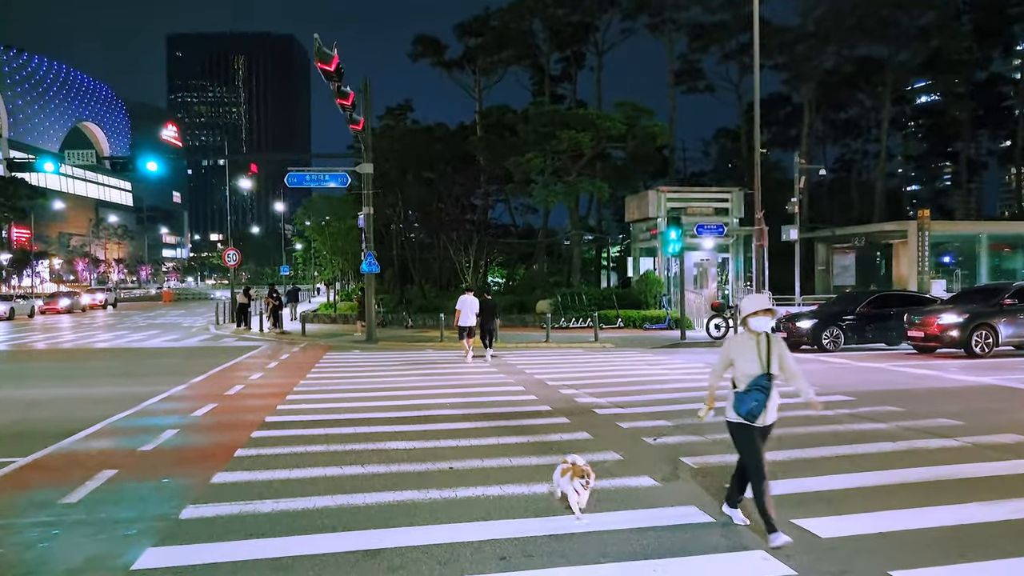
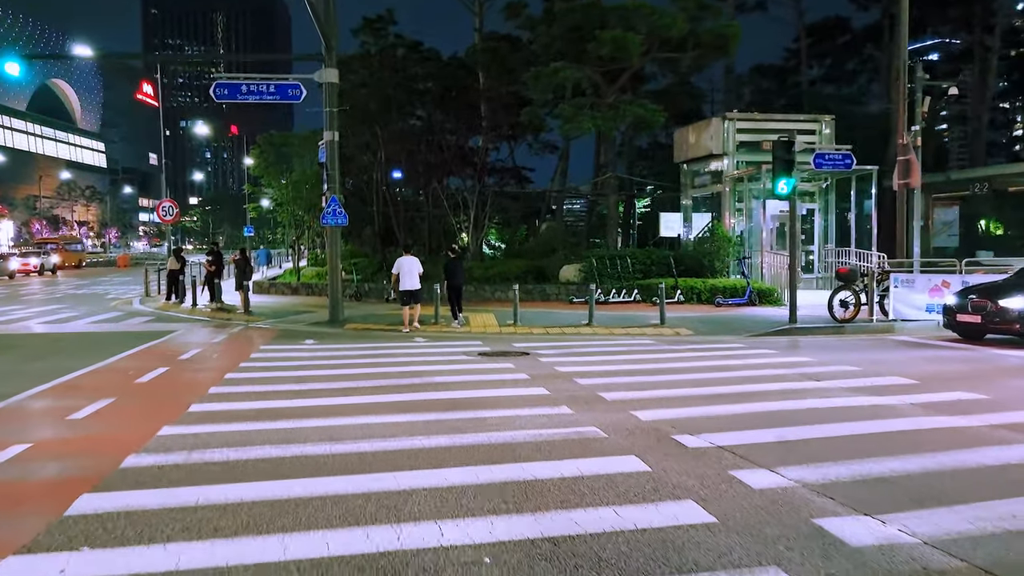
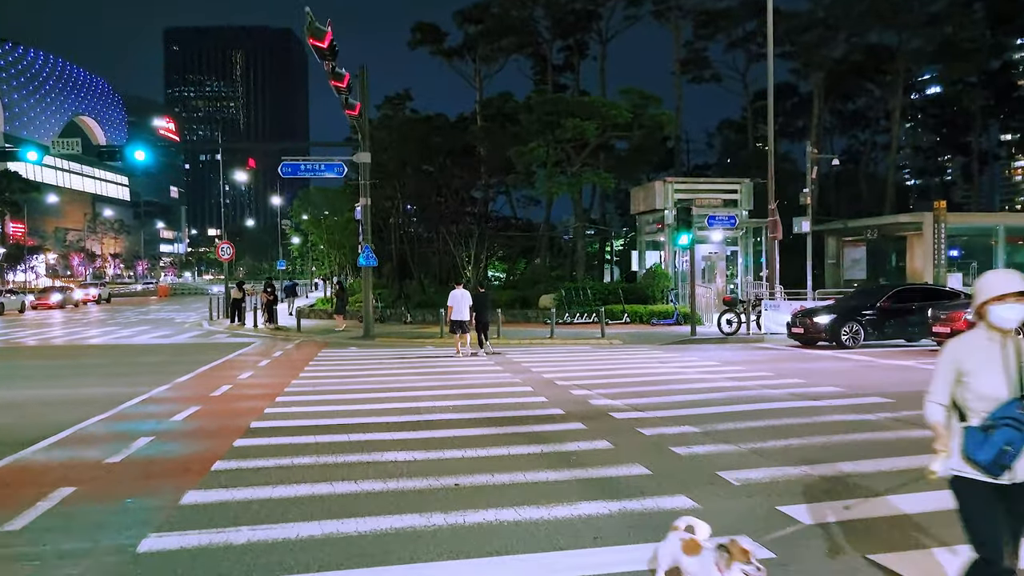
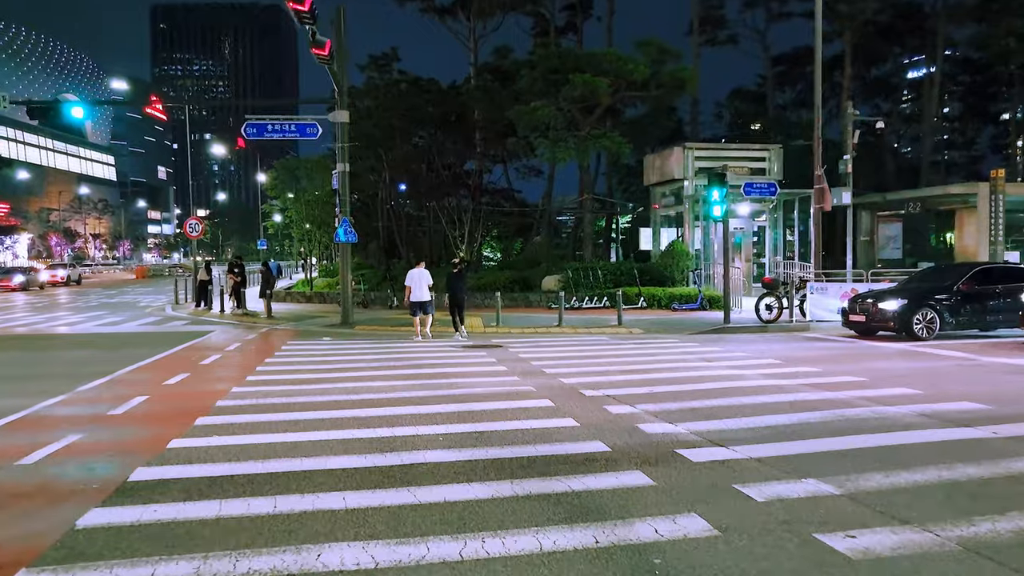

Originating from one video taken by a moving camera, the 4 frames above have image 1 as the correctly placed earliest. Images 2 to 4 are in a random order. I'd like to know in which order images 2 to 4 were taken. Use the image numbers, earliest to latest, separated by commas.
3, 4, 2
